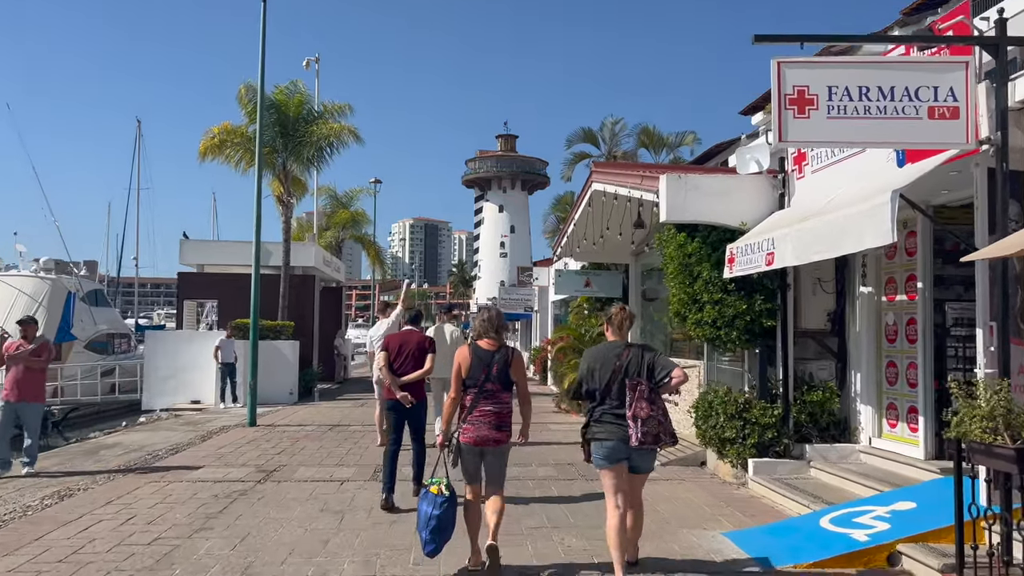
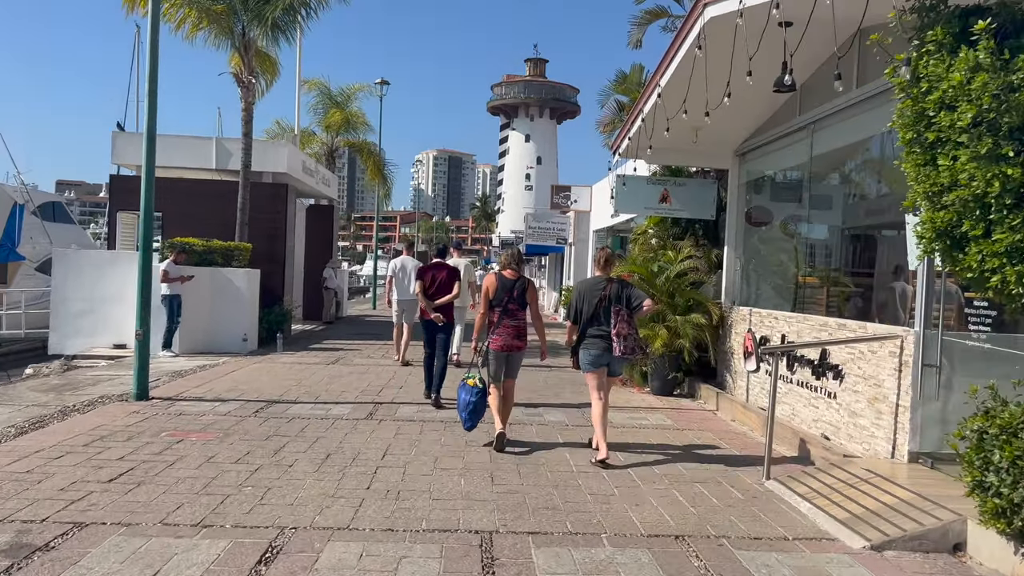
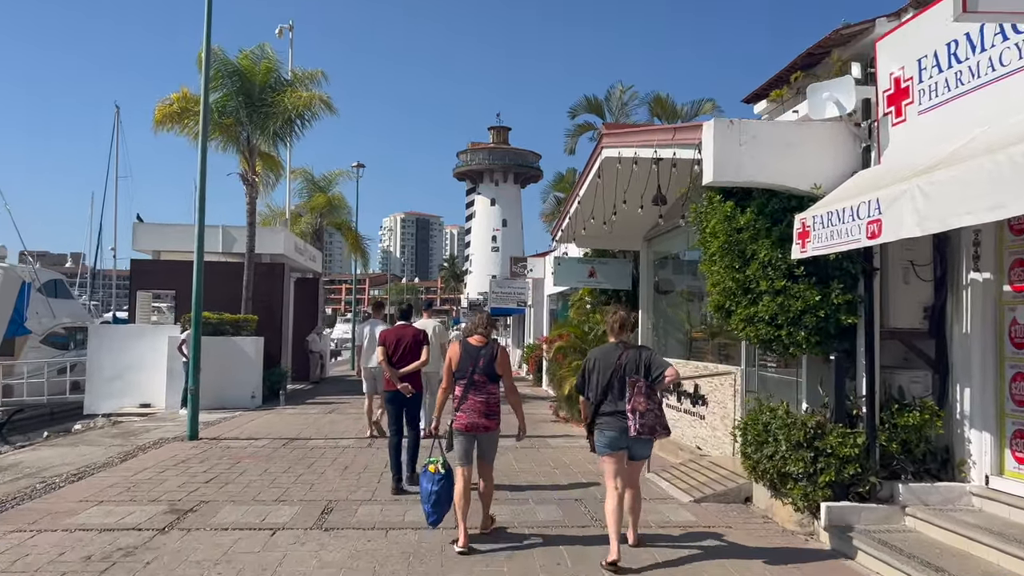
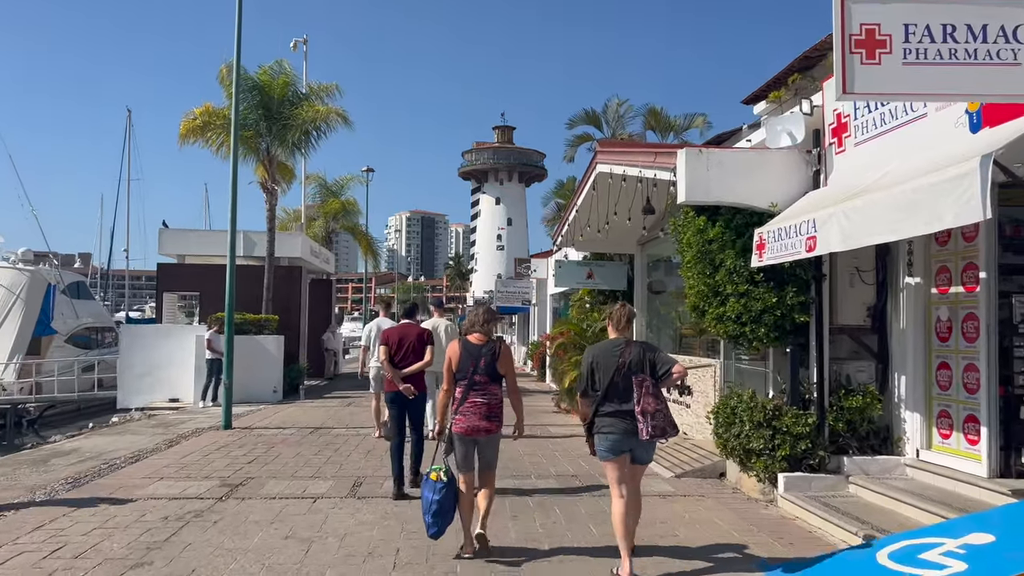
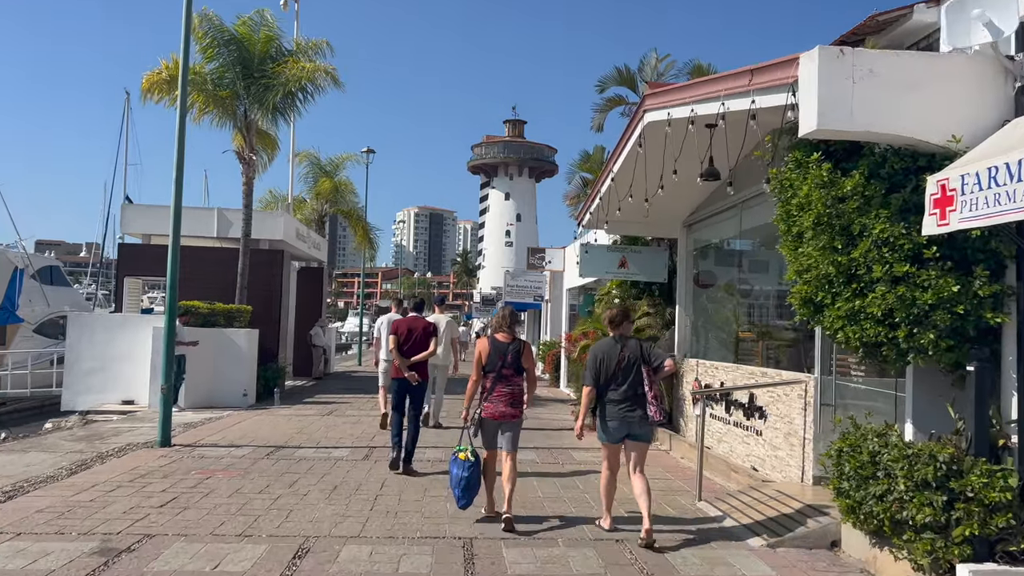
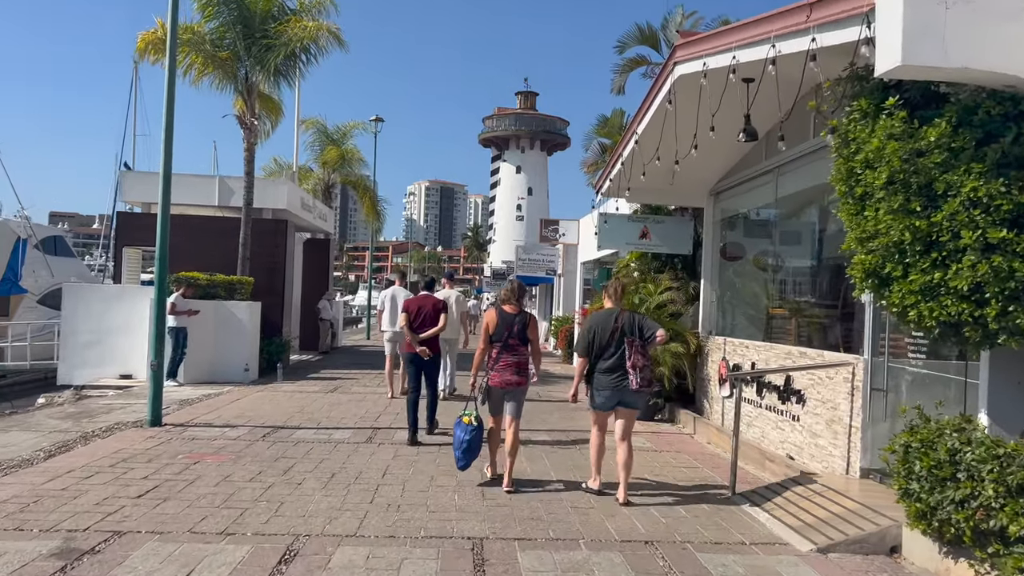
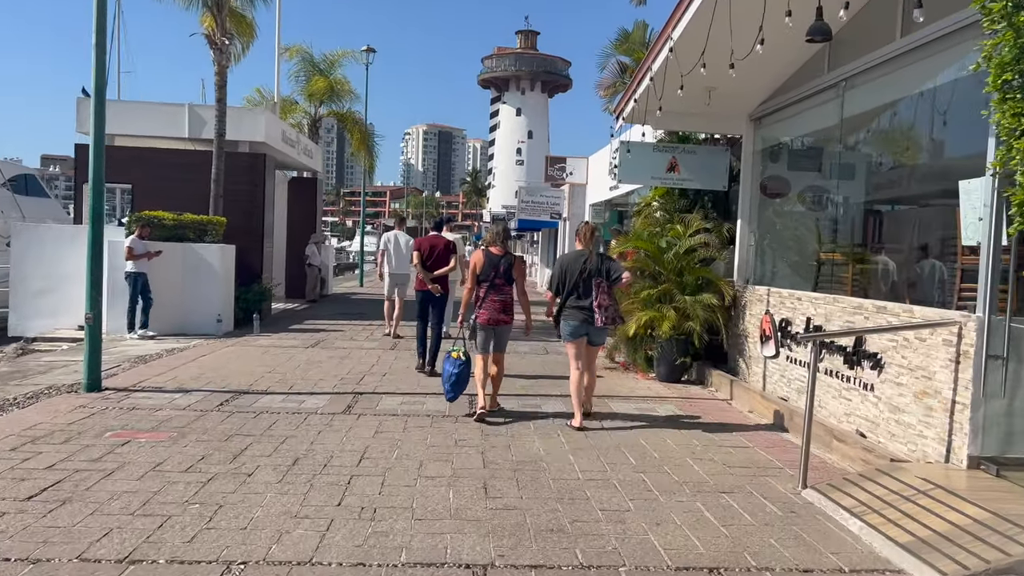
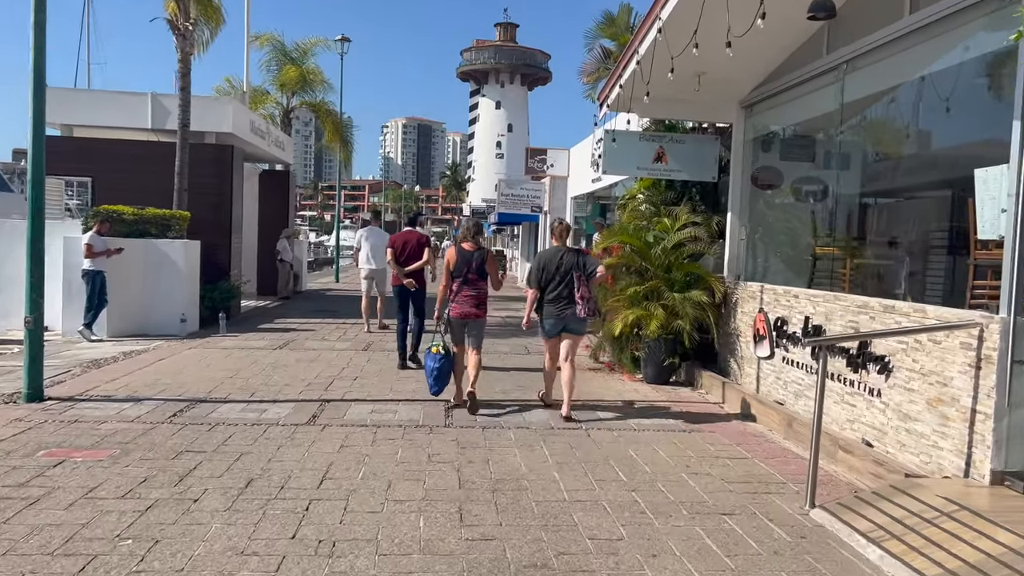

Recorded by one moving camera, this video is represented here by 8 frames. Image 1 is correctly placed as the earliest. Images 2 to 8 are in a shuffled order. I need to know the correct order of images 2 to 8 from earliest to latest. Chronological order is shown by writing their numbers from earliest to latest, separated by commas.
4, 3, 5, 6, 2, 7, 8
